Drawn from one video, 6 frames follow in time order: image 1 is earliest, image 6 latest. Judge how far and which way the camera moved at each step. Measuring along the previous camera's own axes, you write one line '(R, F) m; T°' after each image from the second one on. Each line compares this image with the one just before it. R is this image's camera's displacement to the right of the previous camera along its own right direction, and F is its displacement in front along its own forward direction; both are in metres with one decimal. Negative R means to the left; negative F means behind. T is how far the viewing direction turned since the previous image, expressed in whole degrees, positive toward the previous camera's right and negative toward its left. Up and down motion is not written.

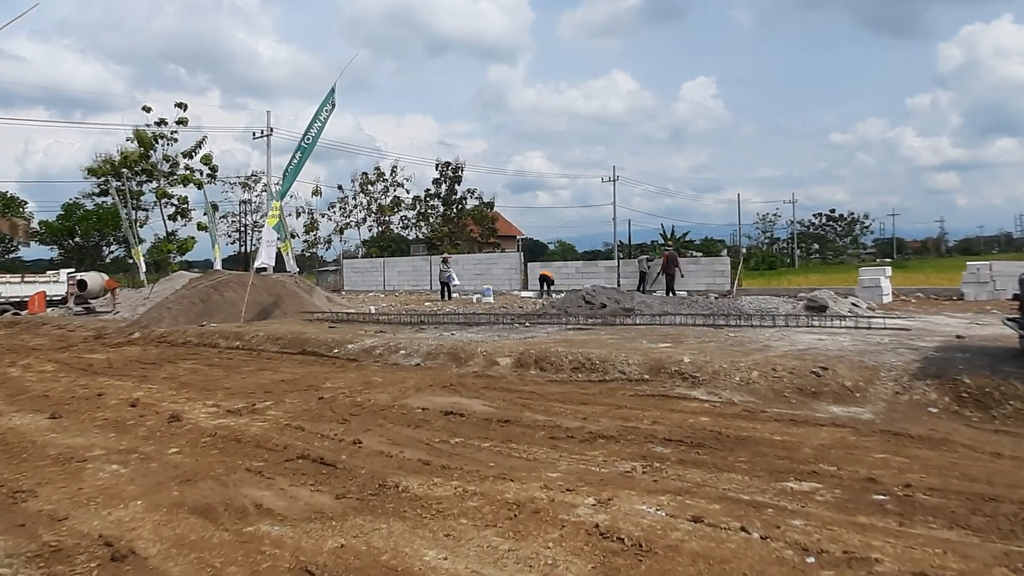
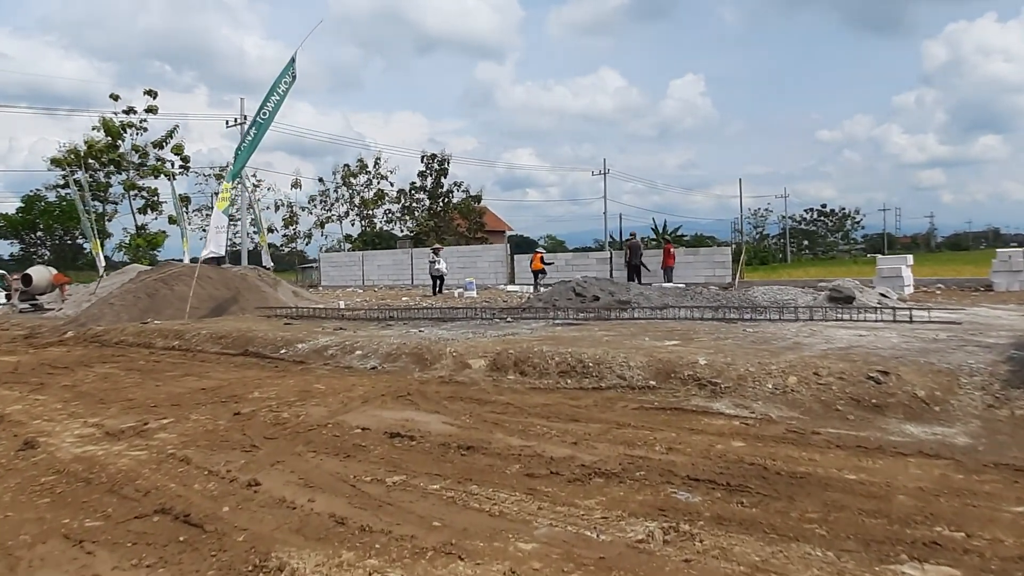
(+0.2, +2.0) m; +1°
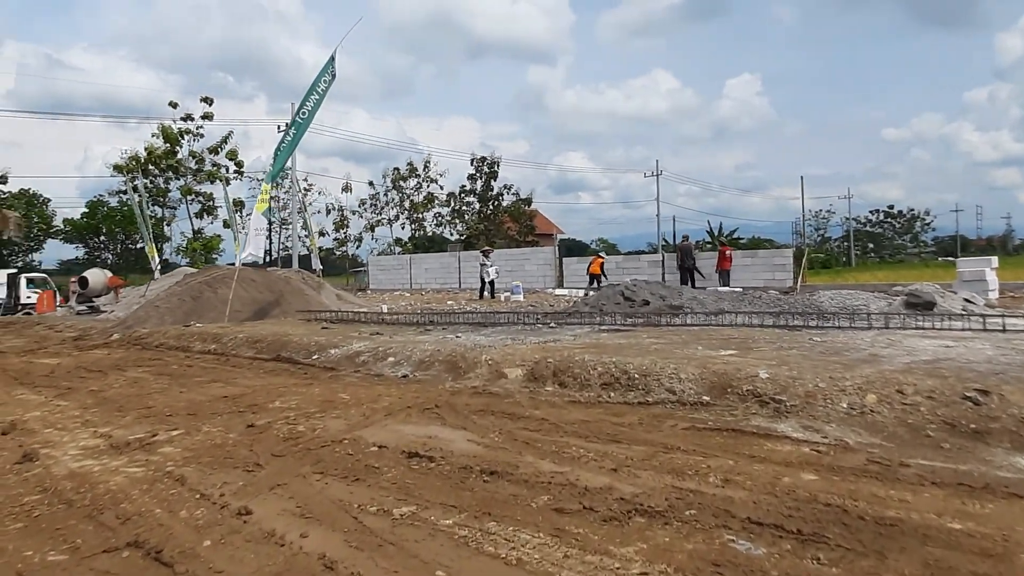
(+0.2, +0.7) m; -4°
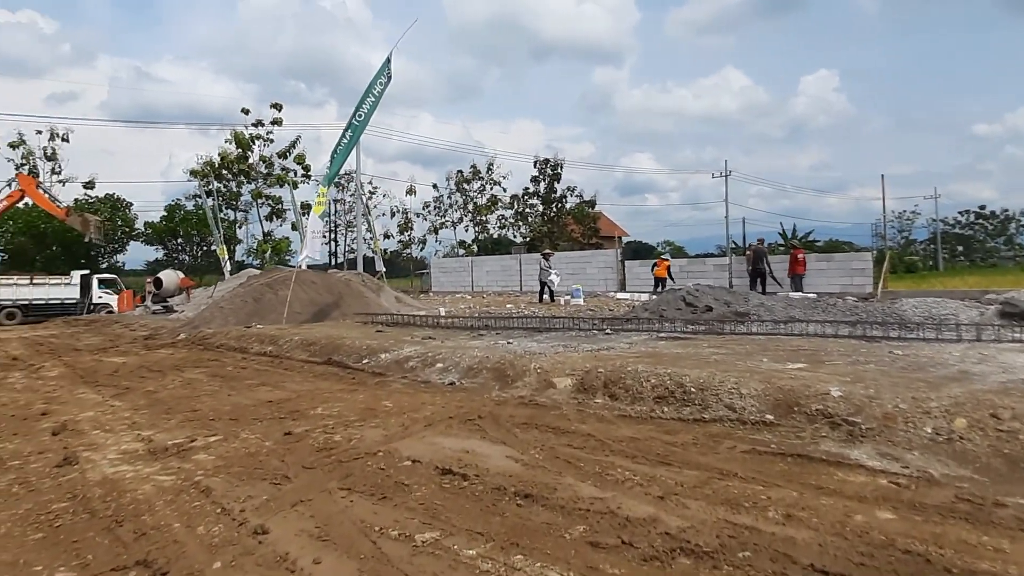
(+0.2, +0.4) m; -5°
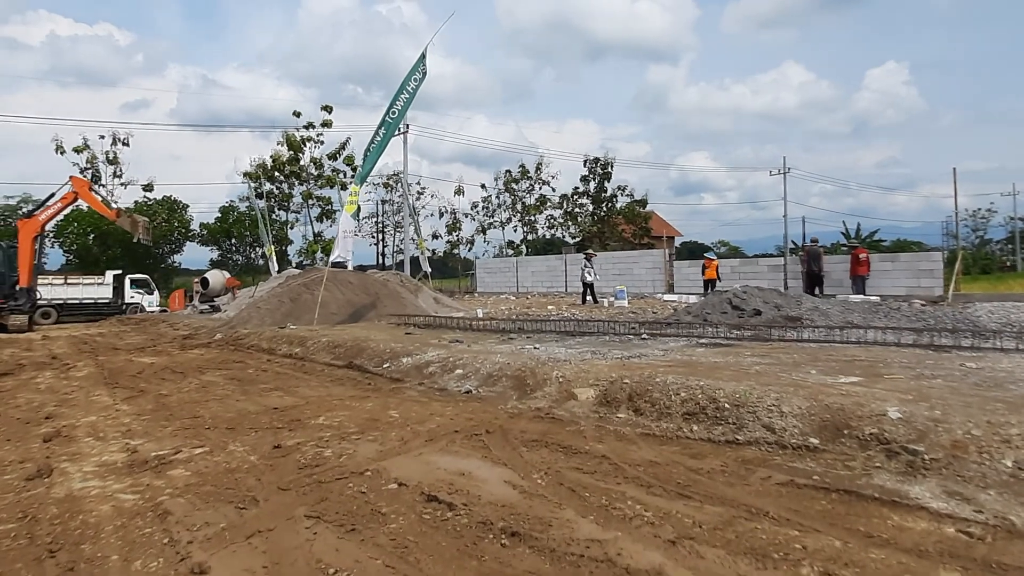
(+0.4, +0.7) m; -4°
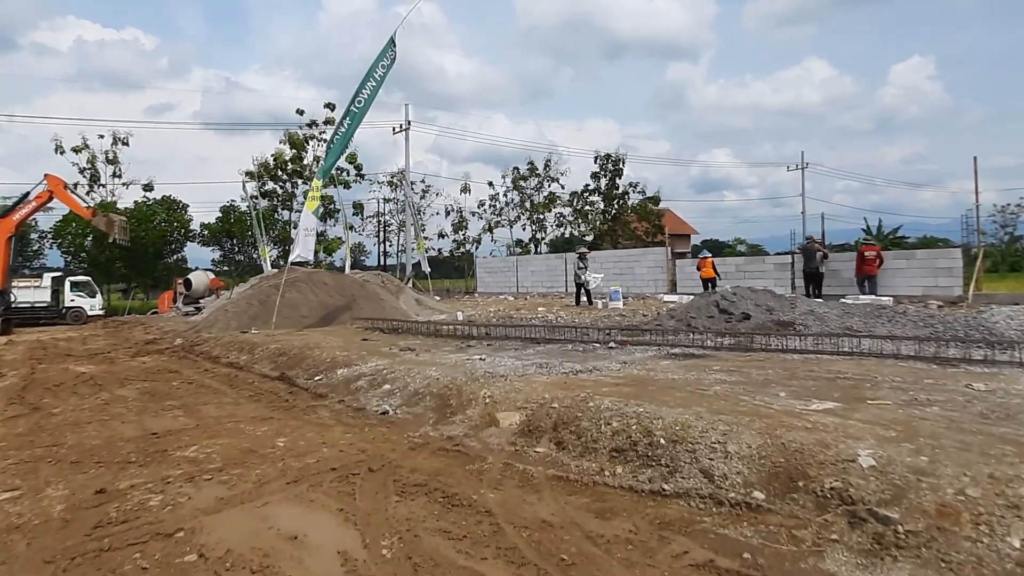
(+1.0, +1.2) m; -2°
